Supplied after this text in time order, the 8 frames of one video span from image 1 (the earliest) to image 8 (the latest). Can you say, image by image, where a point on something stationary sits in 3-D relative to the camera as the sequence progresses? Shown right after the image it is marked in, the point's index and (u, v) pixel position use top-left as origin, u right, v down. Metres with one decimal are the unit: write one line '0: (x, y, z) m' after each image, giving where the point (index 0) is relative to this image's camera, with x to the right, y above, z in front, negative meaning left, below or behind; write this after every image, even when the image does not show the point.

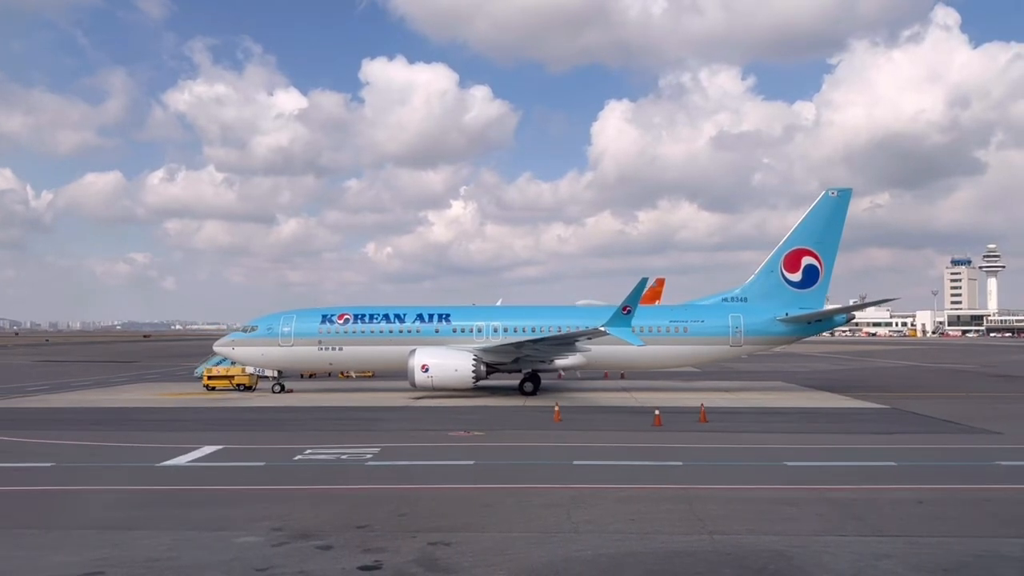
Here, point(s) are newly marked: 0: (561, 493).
0: (+0.8, -3.4, +12.9) m
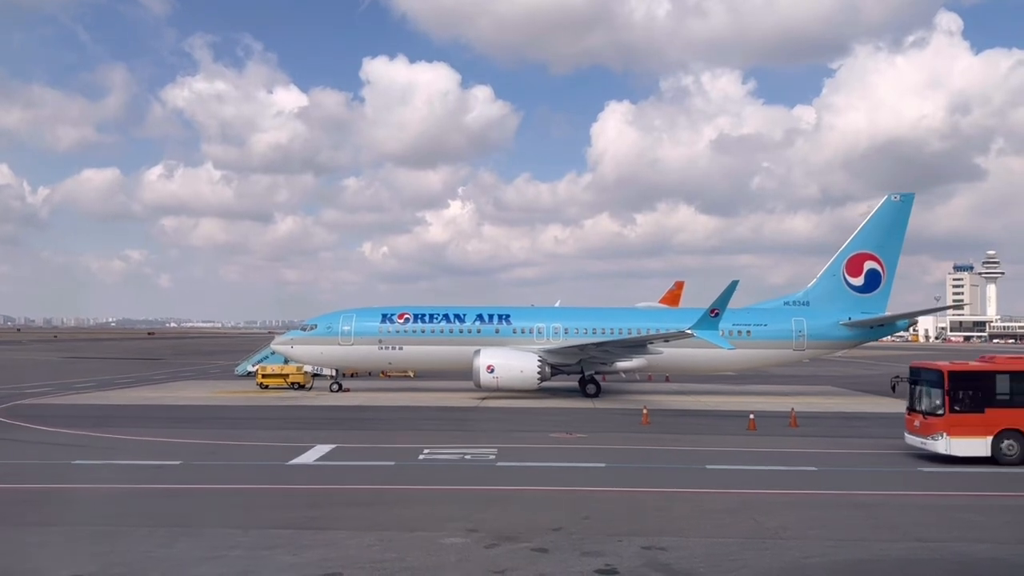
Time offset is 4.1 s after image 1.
0: (+3.5, -3.5, +12.8) m
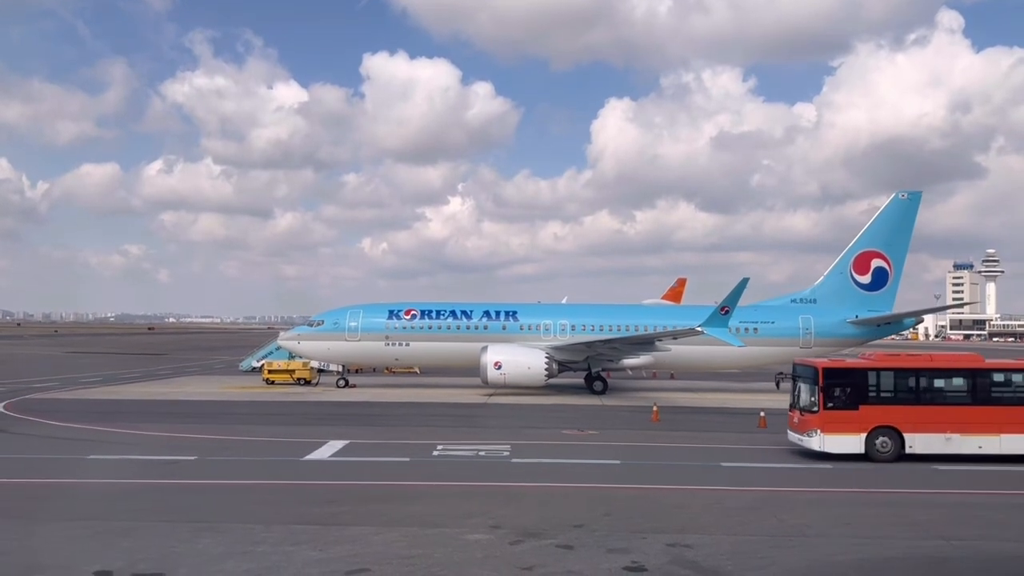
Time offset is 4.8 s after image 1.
0: (+3.8, -3.4, +12.8) m
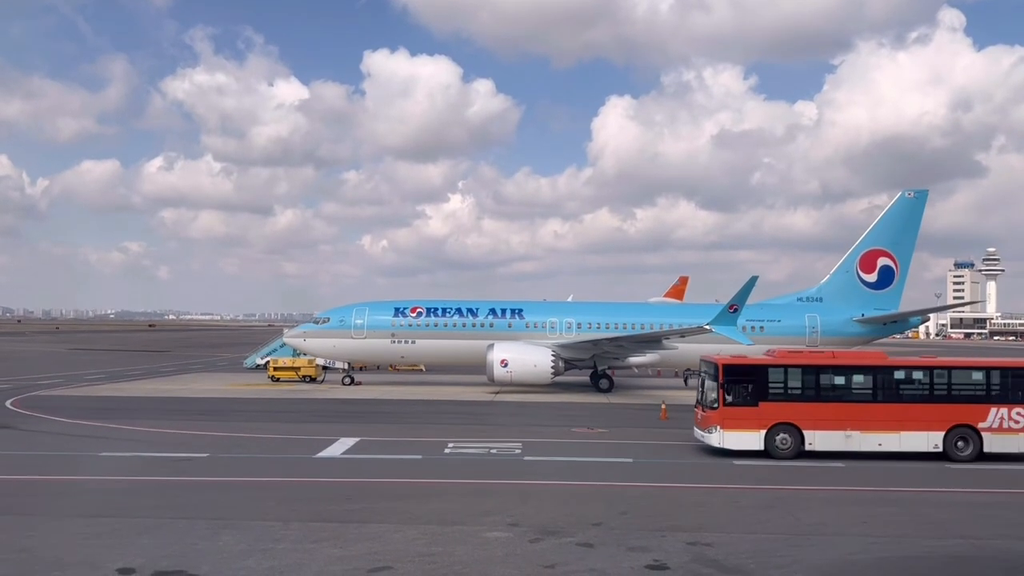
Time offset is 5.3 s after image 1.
0: (+4.1, -3.4, +12.8) m
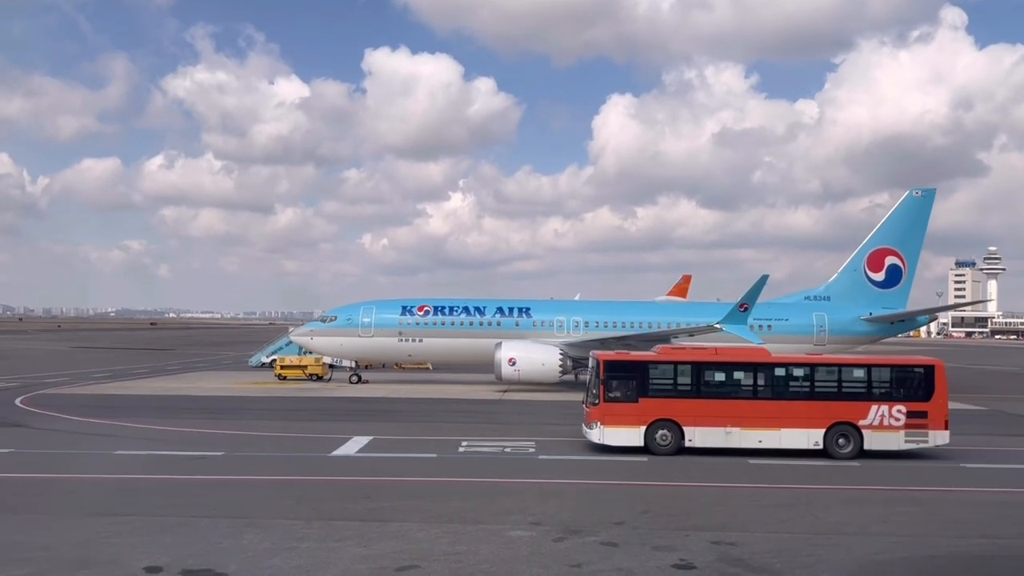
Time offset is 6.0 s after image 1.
0: (+4.4, -3.4, +12.8) m
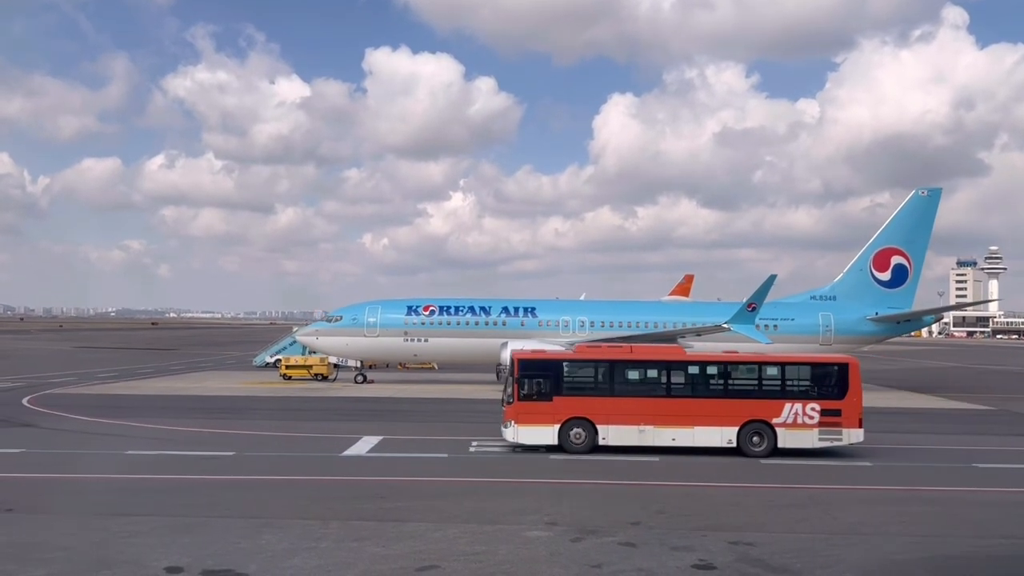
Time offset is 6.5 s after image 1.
0: (+4.6, -3.4, +12.8) m
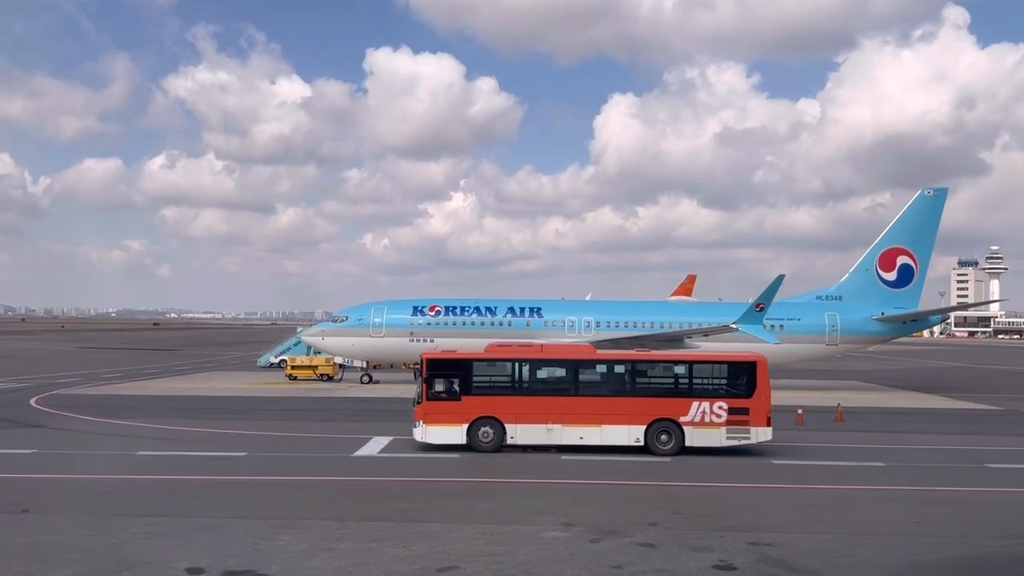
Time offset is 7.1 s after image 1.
0: (+4.9, -3.4, +12.8) m
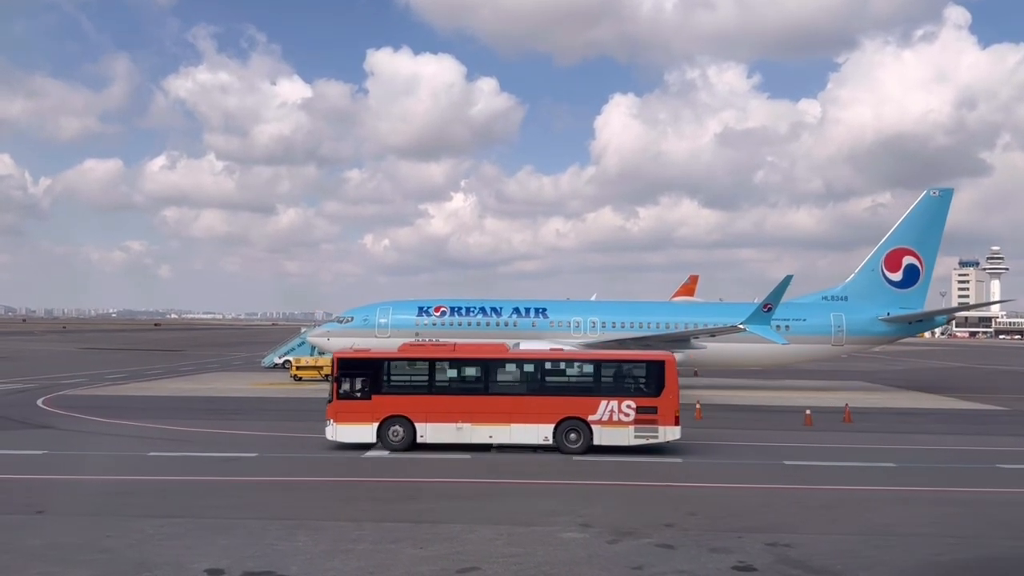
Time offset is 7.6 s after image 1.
0: (+5.1, -3.4, +12.7) m
